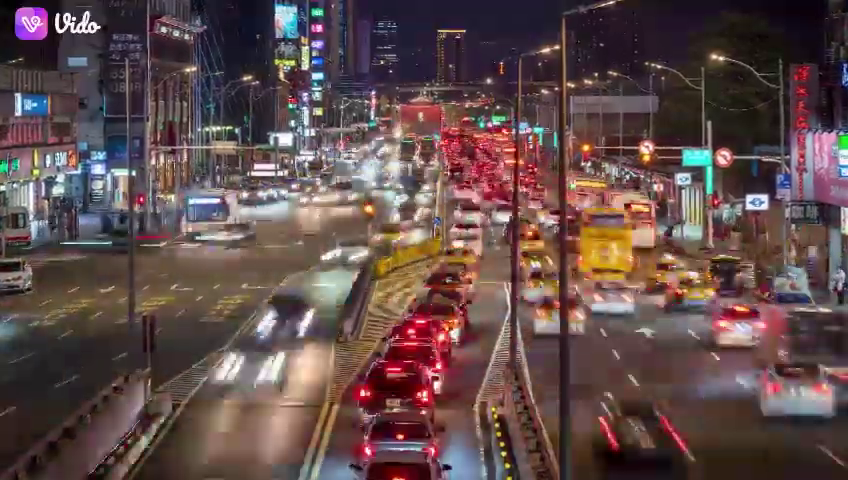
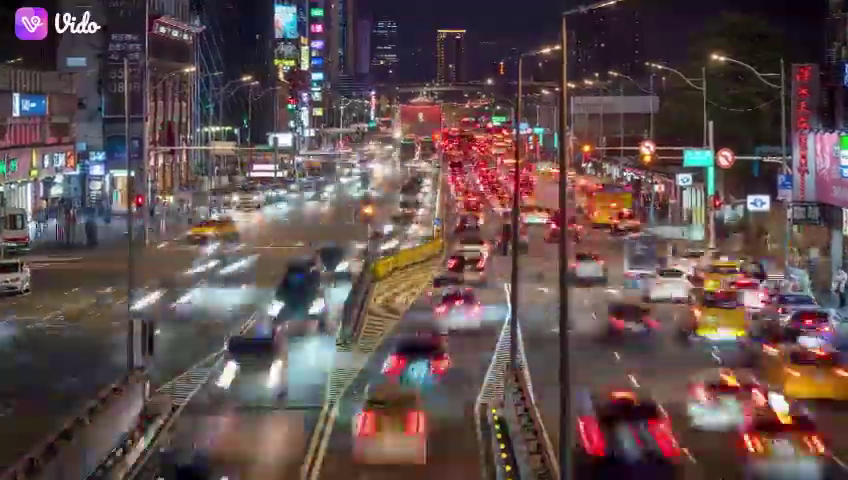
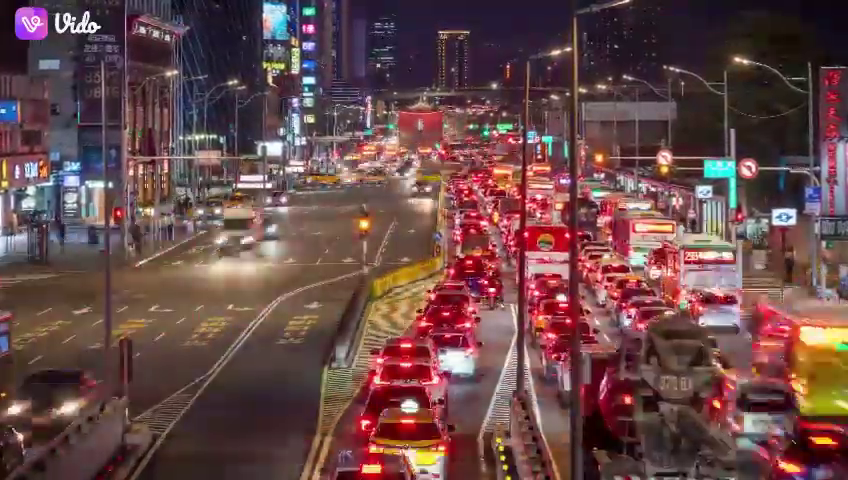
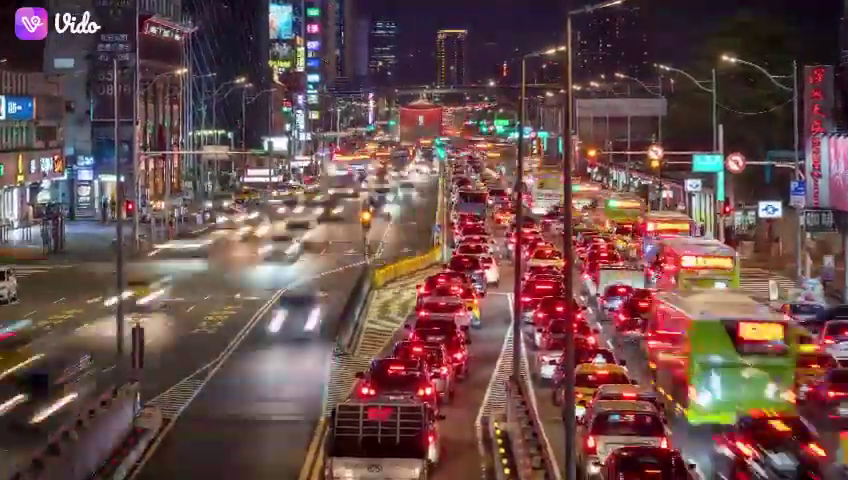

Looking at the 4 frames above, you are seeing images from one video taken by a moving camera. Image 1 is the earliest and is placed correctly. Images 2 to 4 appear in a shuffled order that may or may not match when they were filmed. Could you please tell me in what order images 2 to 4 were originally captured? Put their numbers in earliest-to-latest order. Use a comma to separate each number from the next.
2, 4, 3
